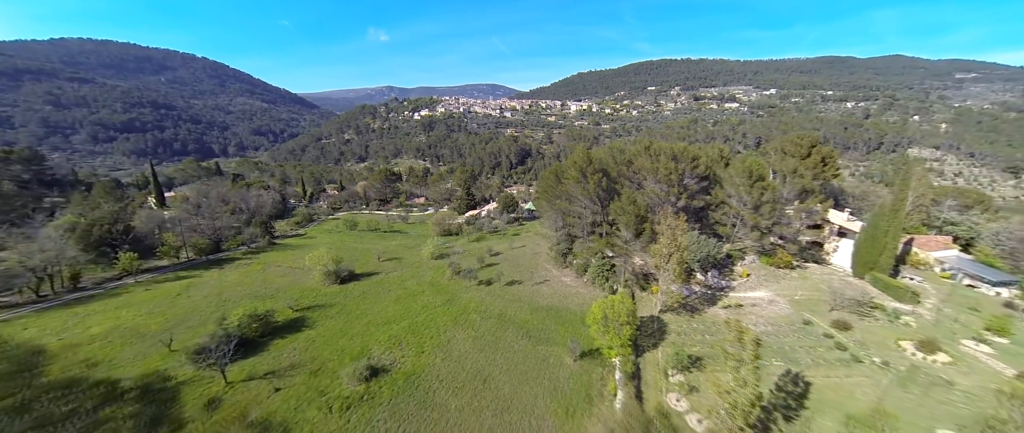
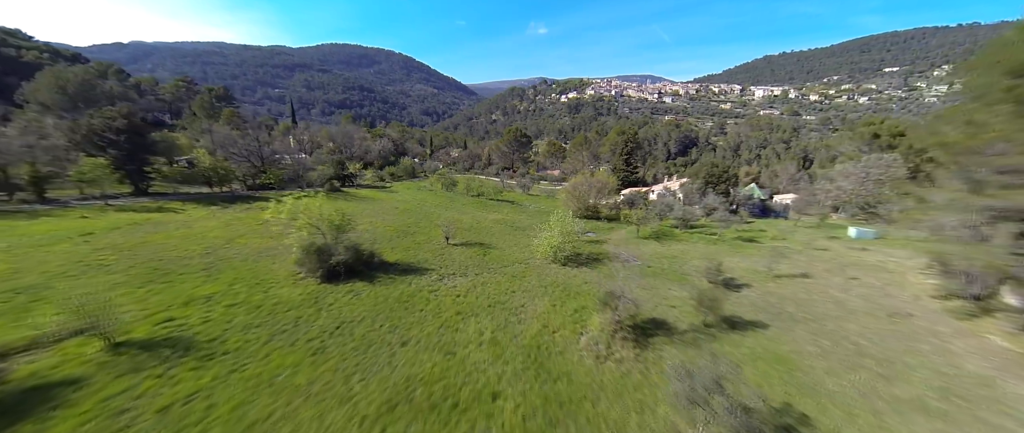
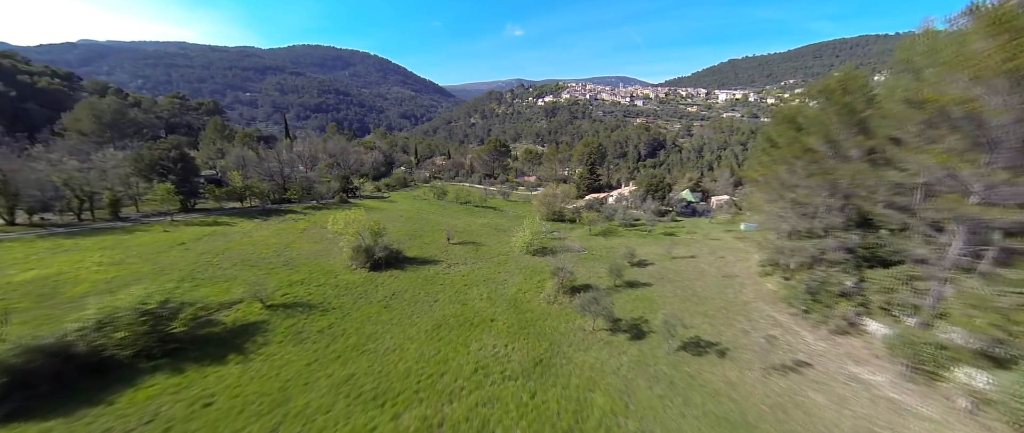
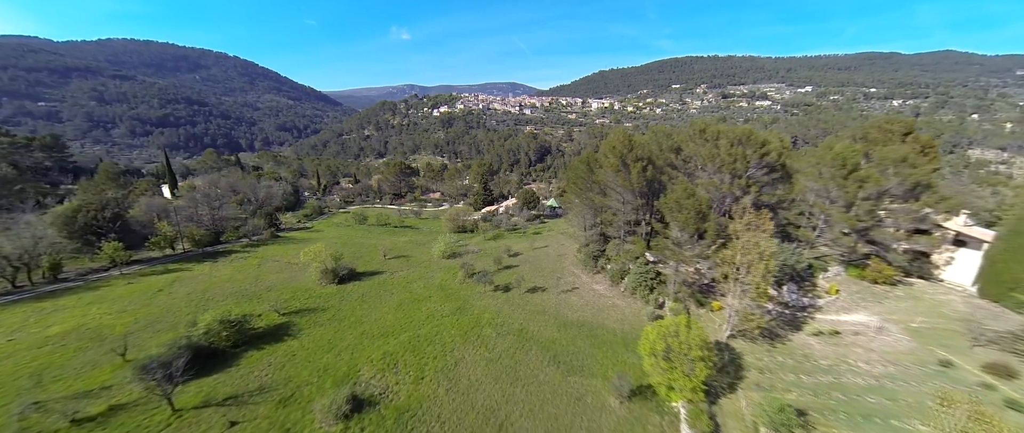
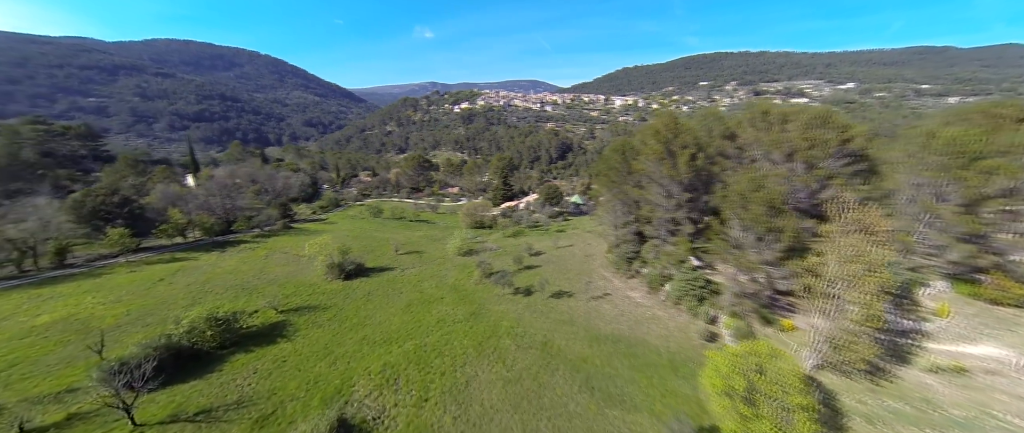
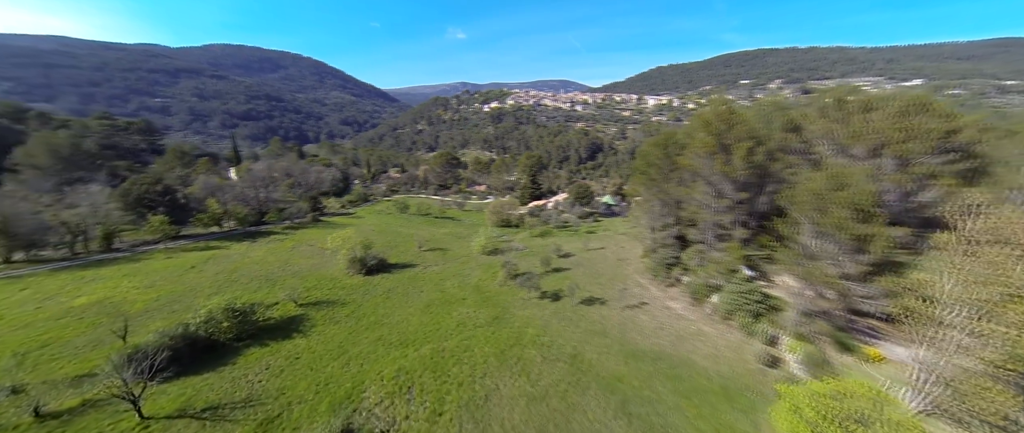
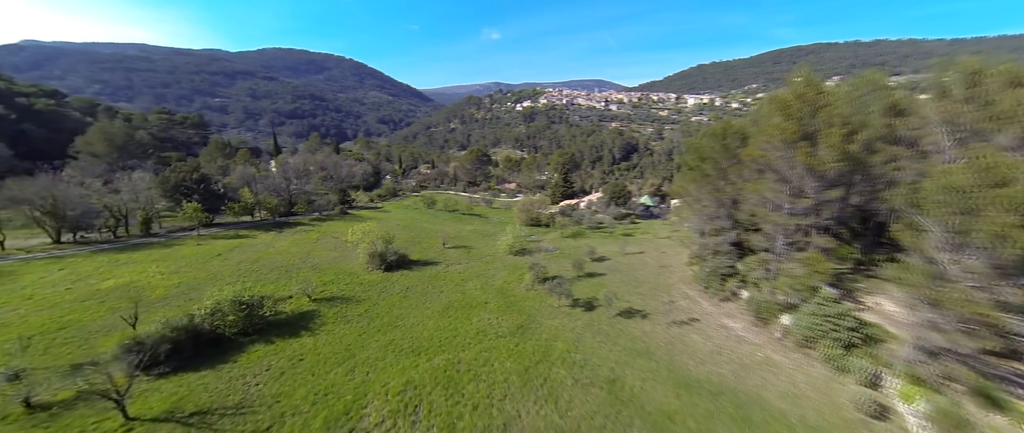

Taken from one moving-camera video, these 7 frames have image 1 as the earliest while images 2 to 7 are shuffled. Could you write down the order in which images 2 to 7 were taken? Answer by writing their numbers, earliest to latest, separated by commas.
4, 5, 6, 7, 3, 2
